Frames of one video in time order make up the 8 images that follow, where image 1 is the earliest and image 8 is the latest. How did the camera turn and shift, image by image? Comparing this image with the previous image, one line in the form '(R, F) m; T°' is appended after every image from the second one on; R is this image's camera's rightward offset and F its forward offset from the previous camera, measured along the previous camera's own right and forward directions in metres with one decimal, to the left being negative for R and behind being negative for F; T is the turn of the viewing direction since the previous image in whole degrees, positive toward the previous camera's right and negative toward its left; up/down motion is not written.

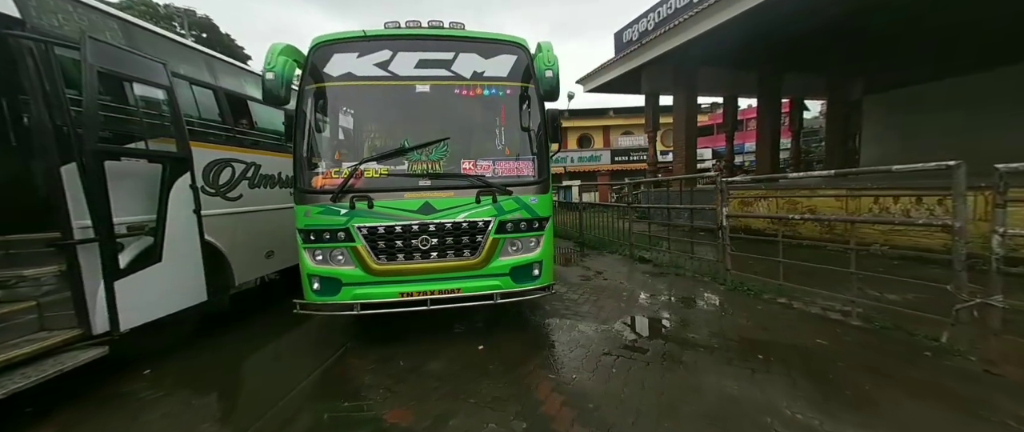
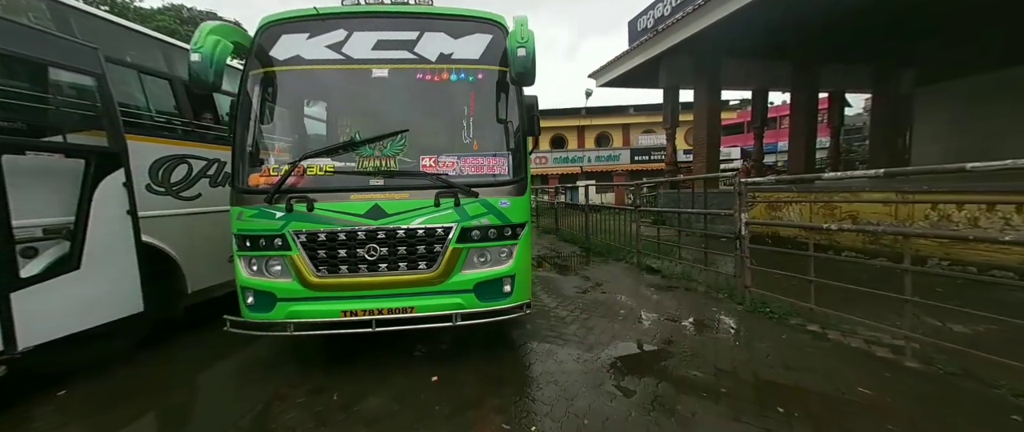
(+0.5, +0.6) m; -4°
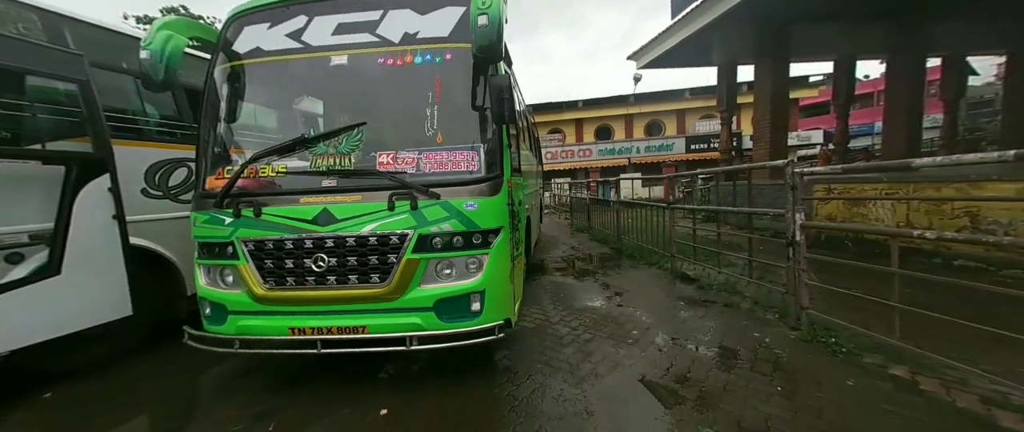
(+0.6, +0.6) m; -9°
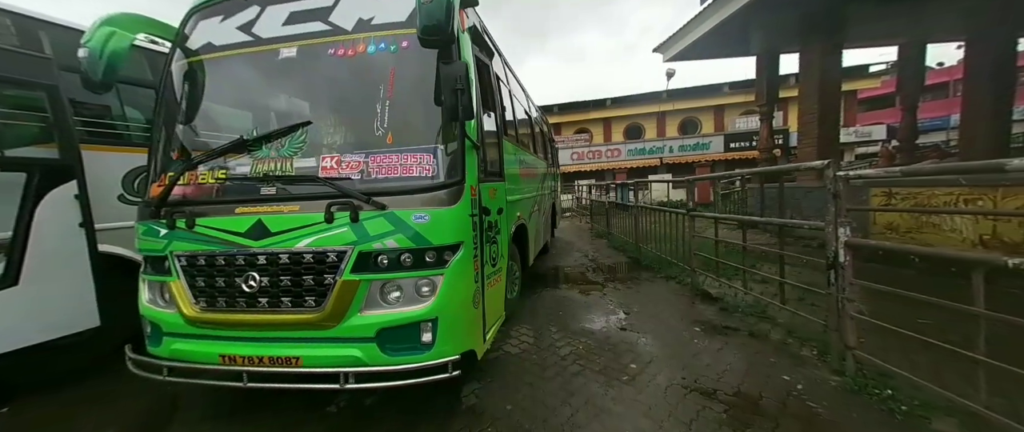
(+0.4, +0.5) m; -5°
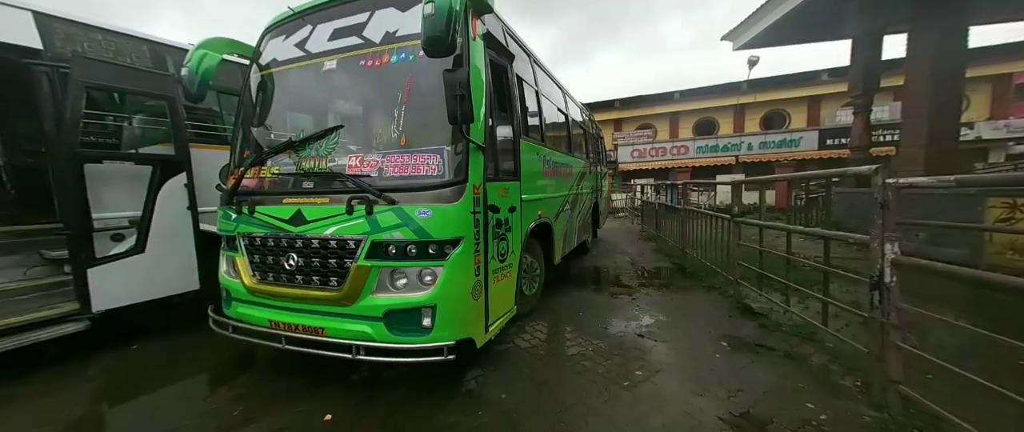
(+0.4, -0.1) m; -11°
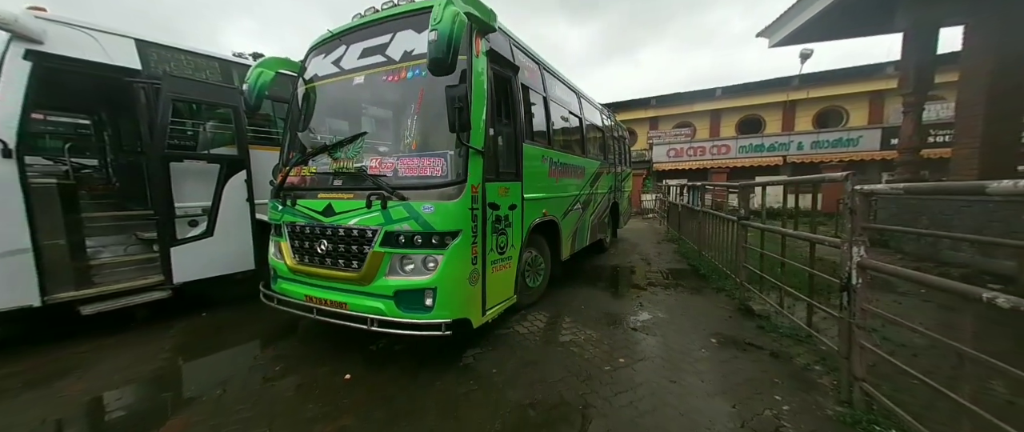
(+0.4, -0.3) m; -6°
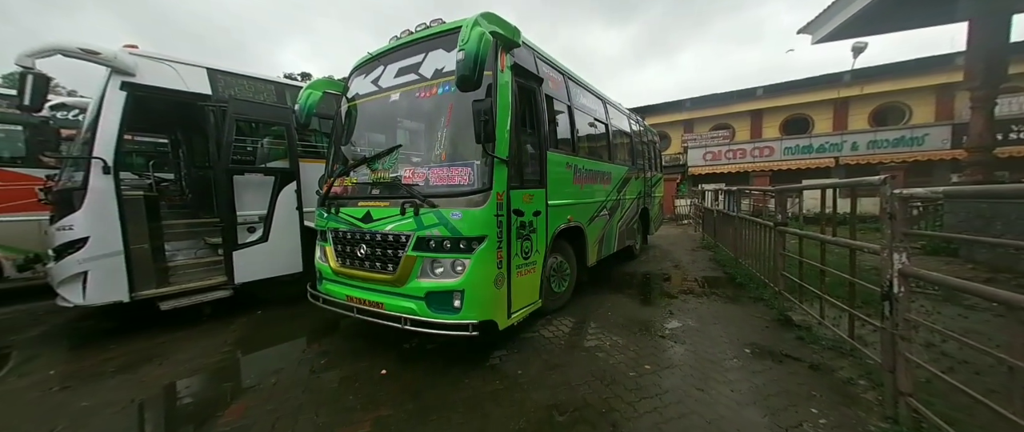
(+0.1, -0.1) m; -5°
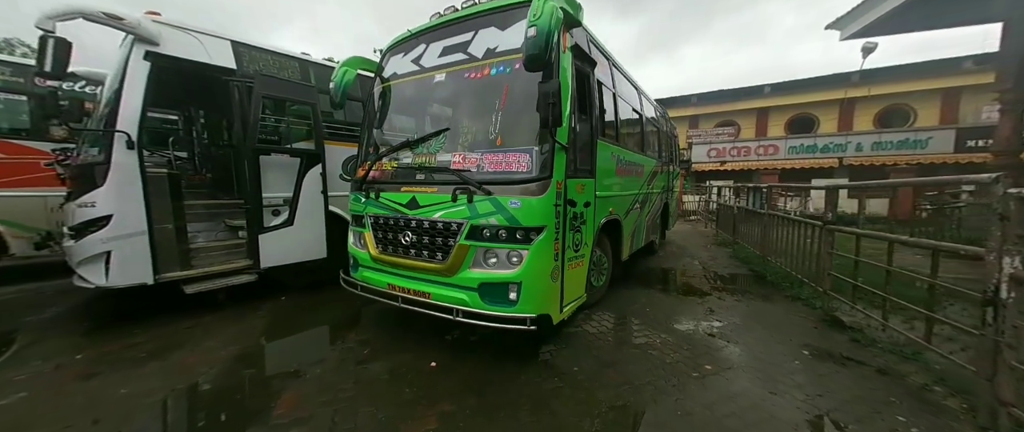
(-0.5, +0.1) m; +1°
